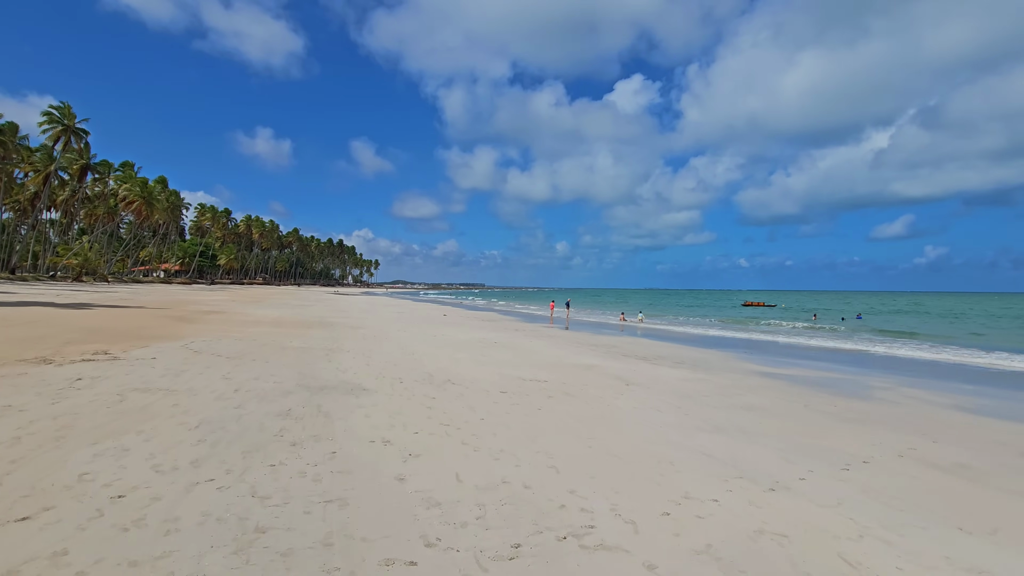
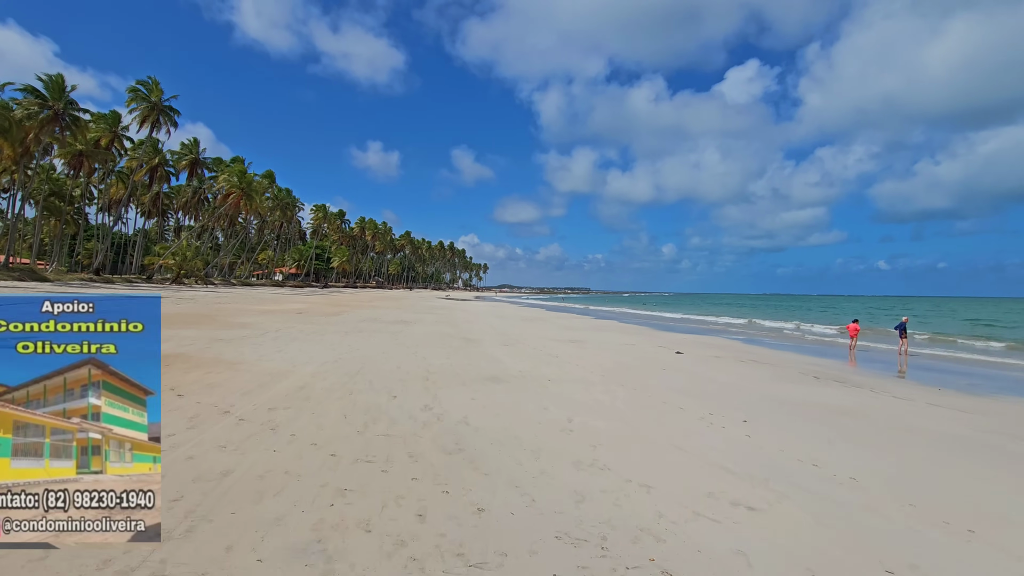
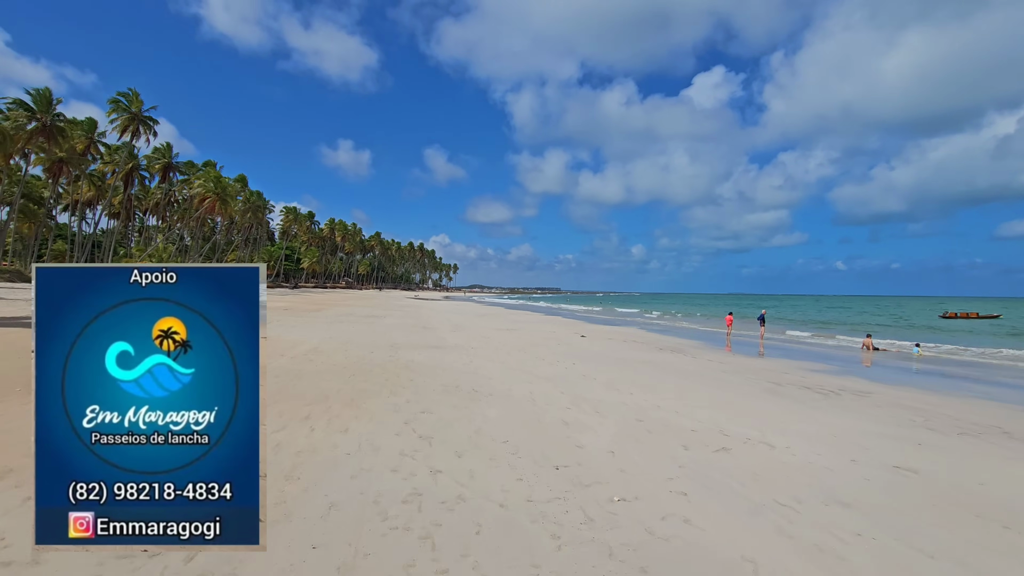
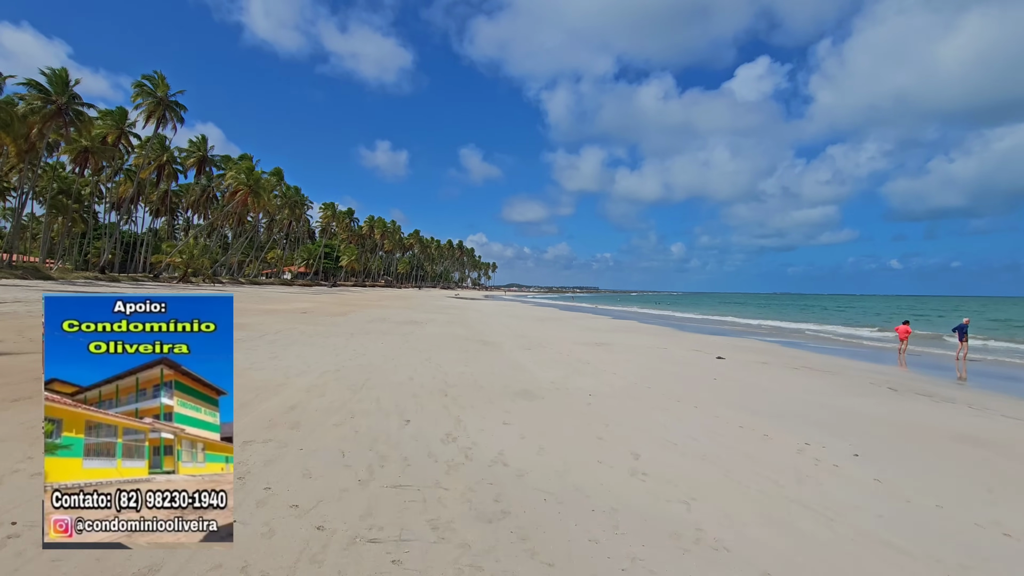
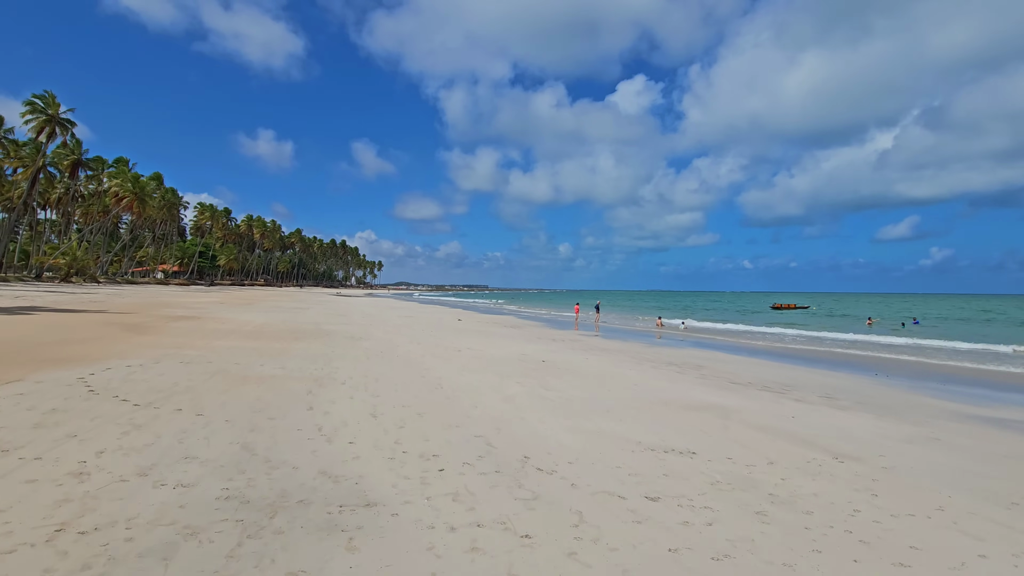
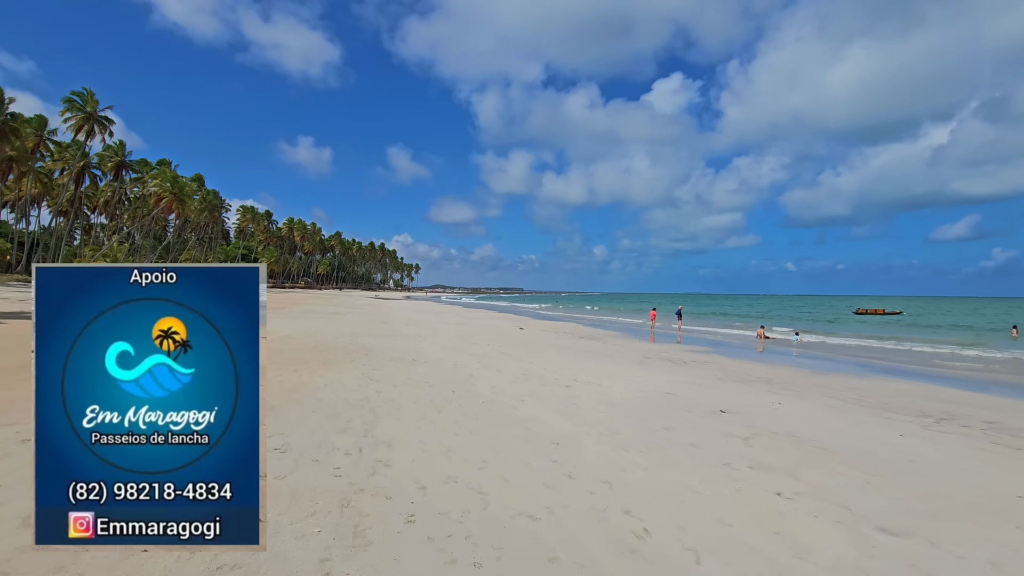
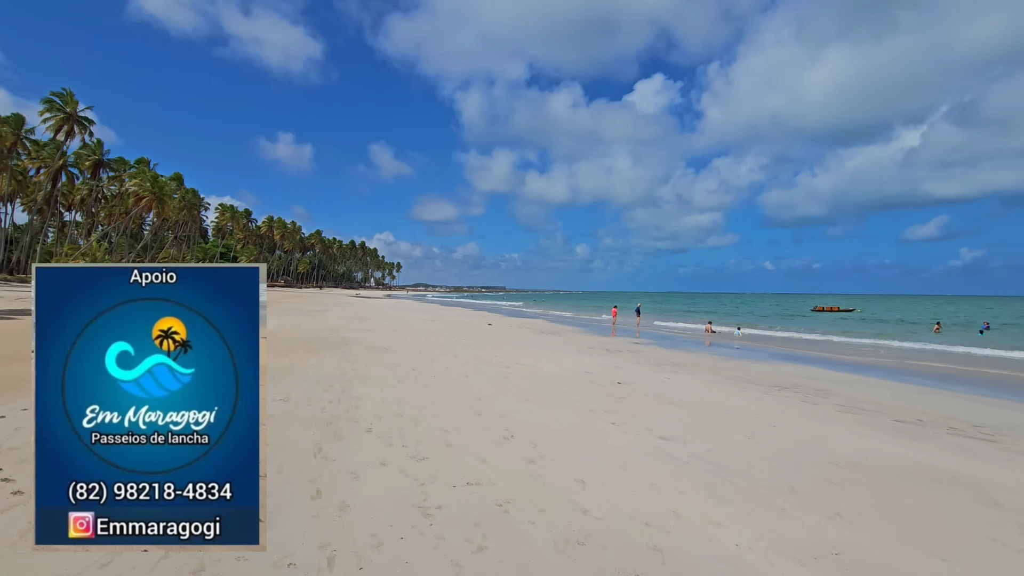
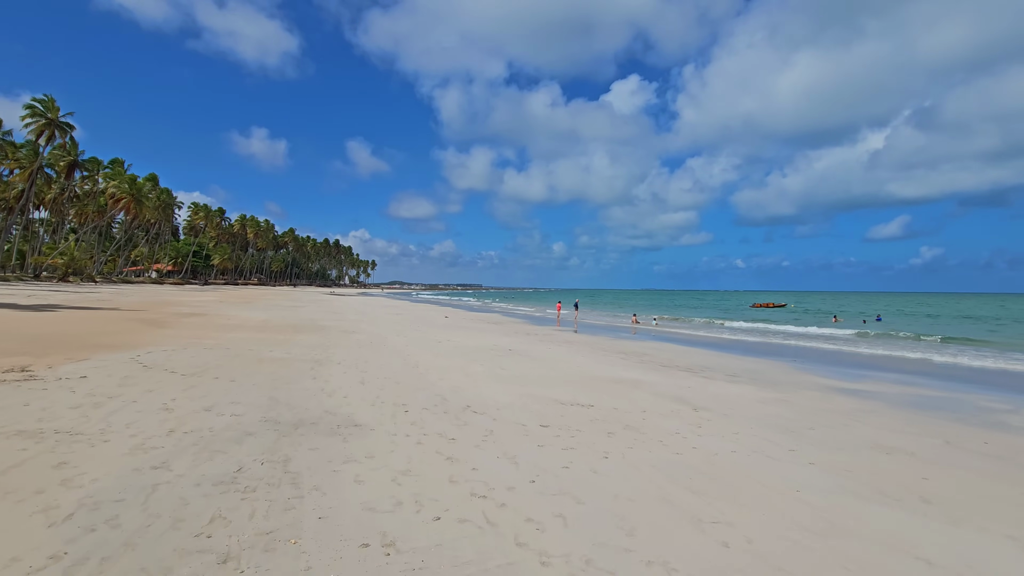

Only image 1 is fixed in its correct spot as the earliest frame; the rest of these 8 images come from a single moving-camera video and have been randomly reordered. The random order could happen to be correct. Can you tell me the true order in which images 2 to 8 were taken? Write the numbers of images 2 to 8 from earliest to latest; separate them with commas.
8, 5, 7, 6, 3, 2, 4
